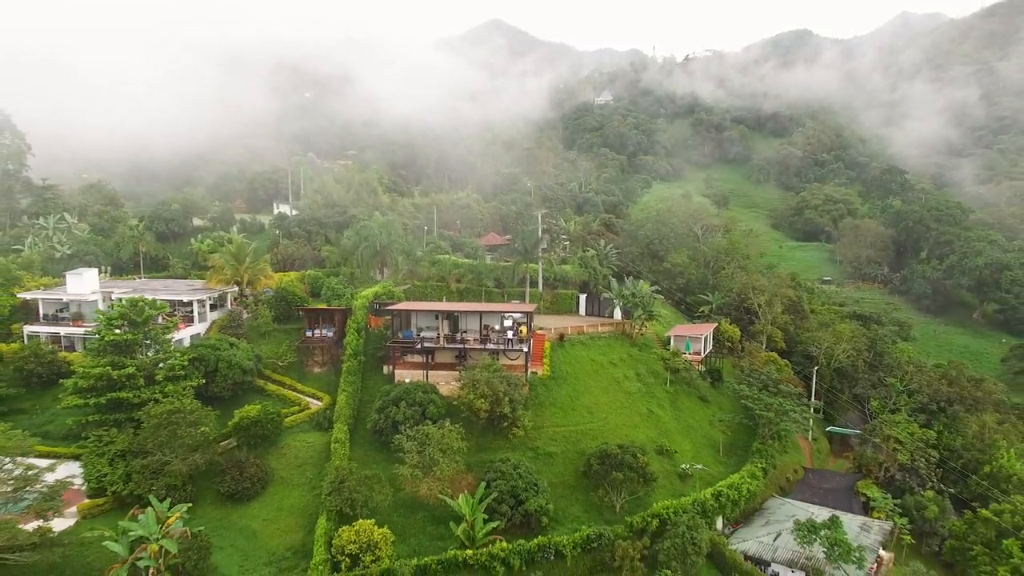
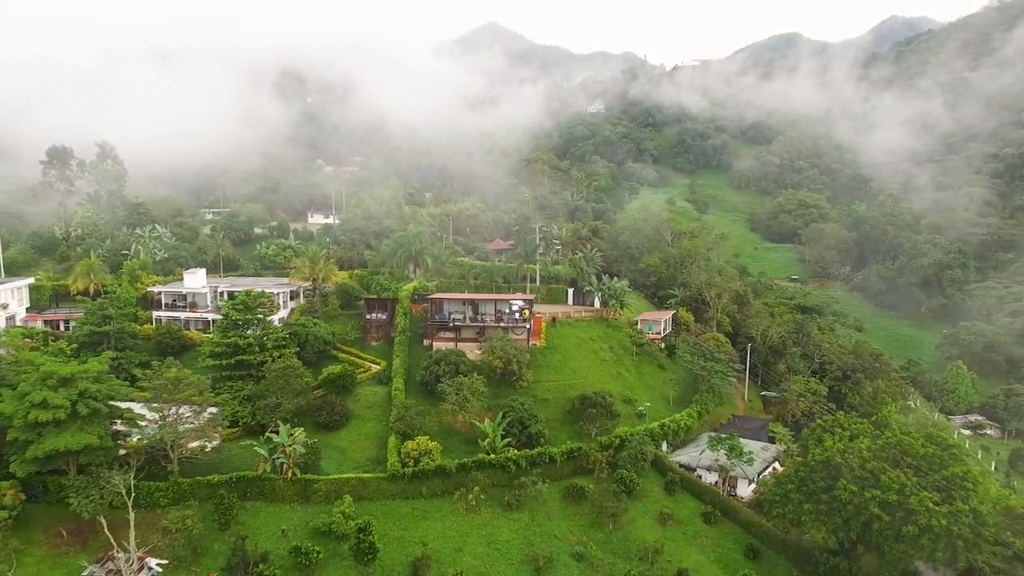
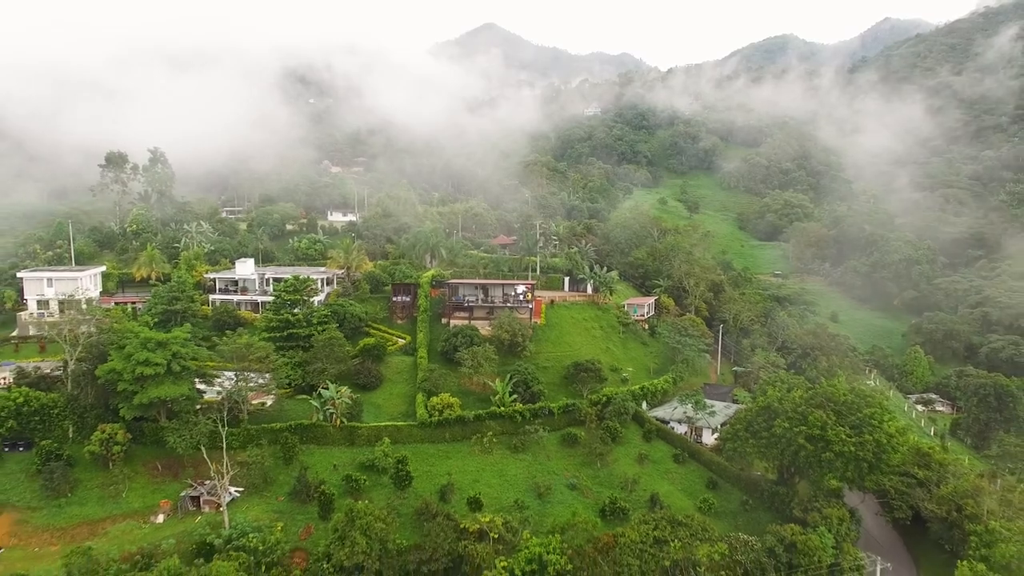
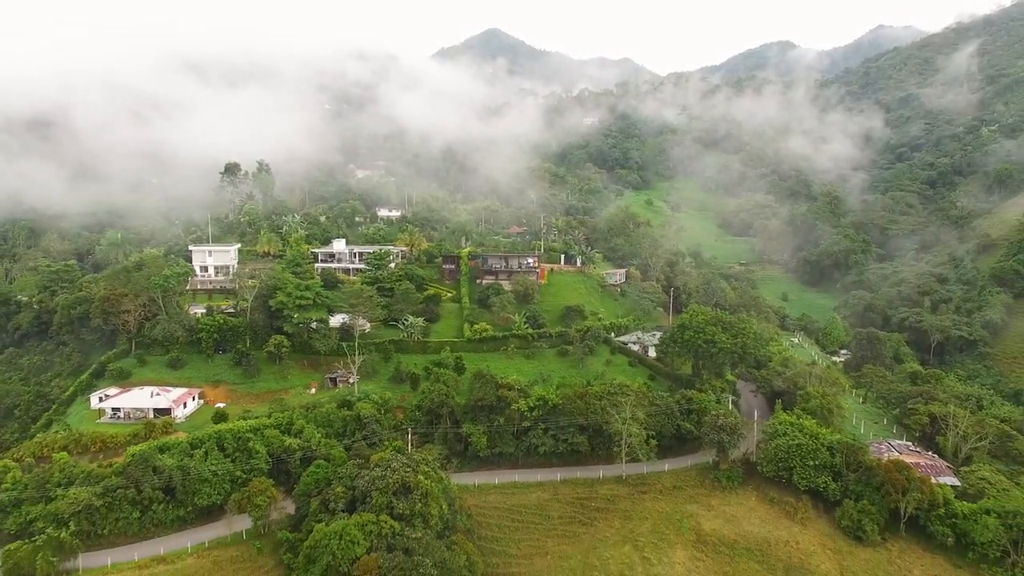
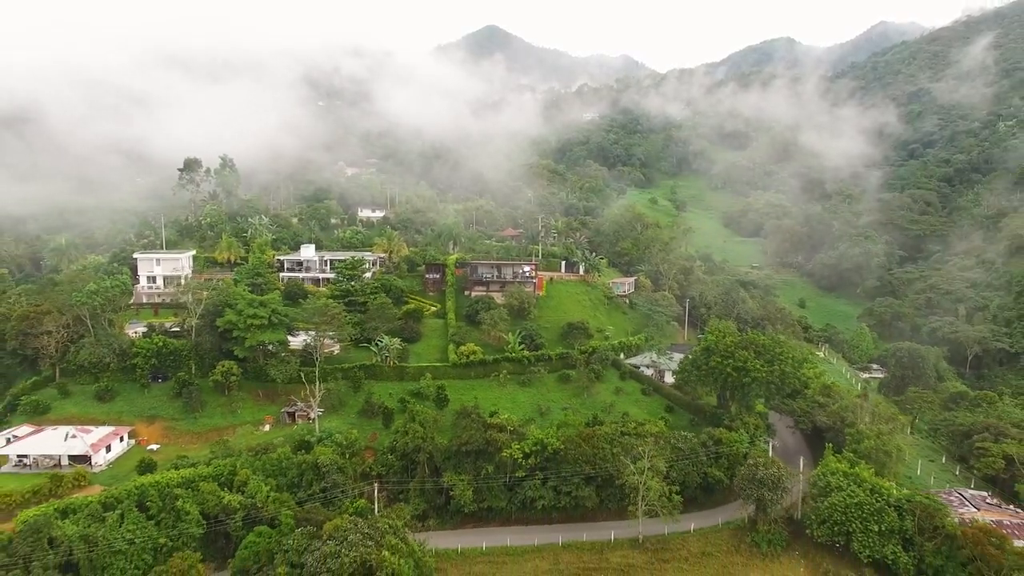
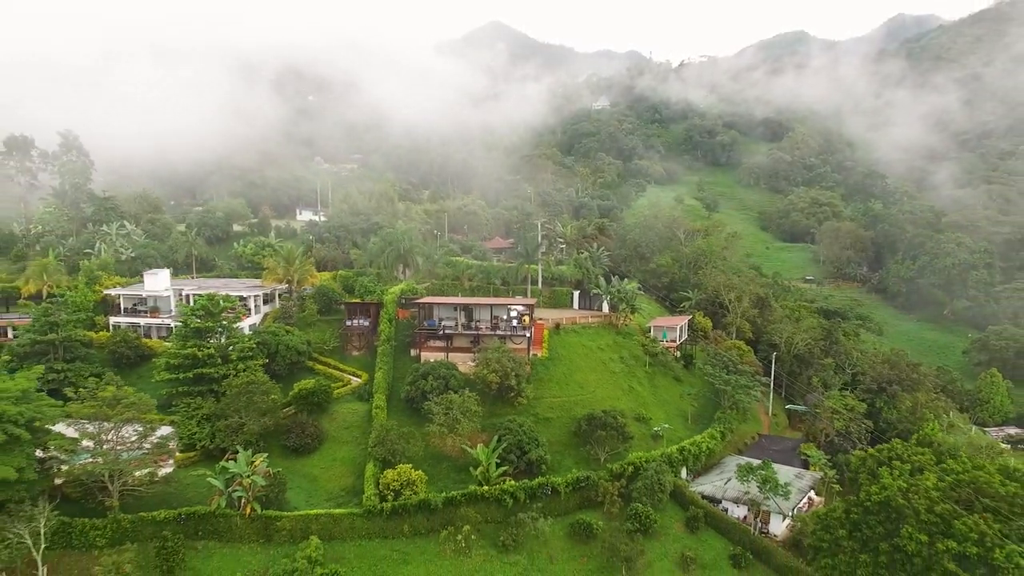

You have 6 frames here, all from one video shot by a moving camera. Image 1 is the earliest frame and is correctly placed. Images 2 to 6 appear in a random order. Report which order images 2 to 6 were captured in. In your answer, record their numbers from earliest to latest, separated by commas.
6, 2, 3, 5, 4
